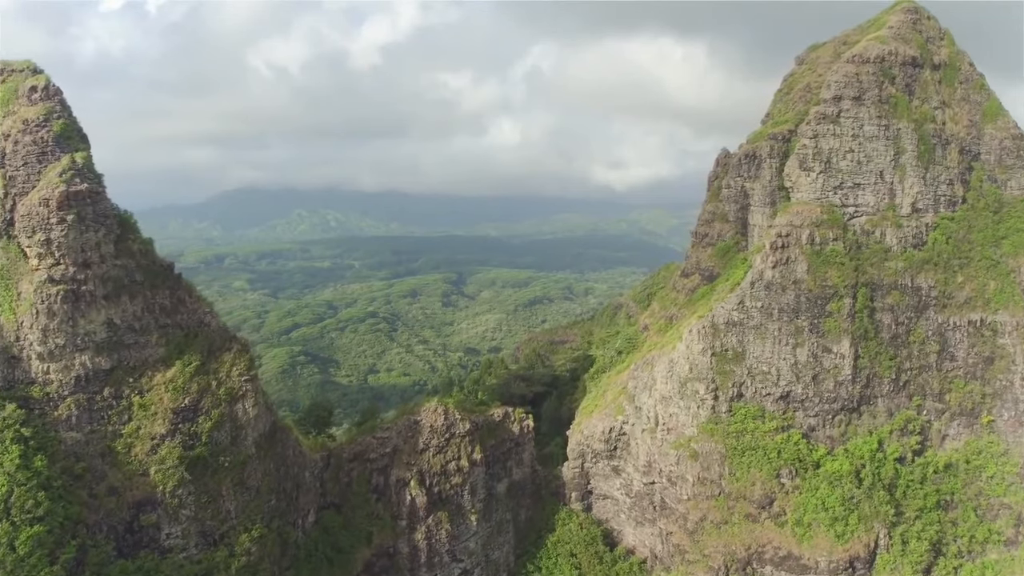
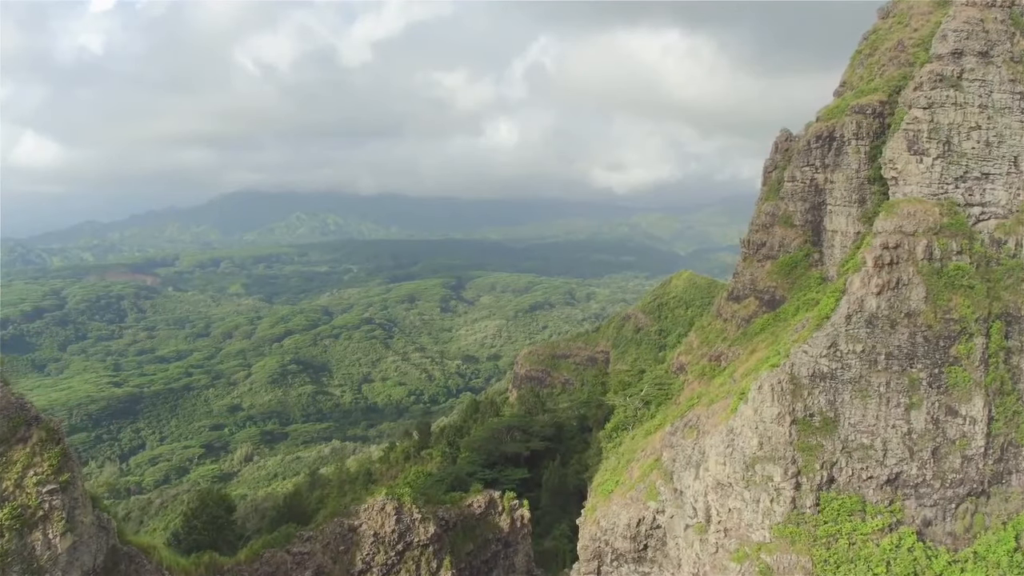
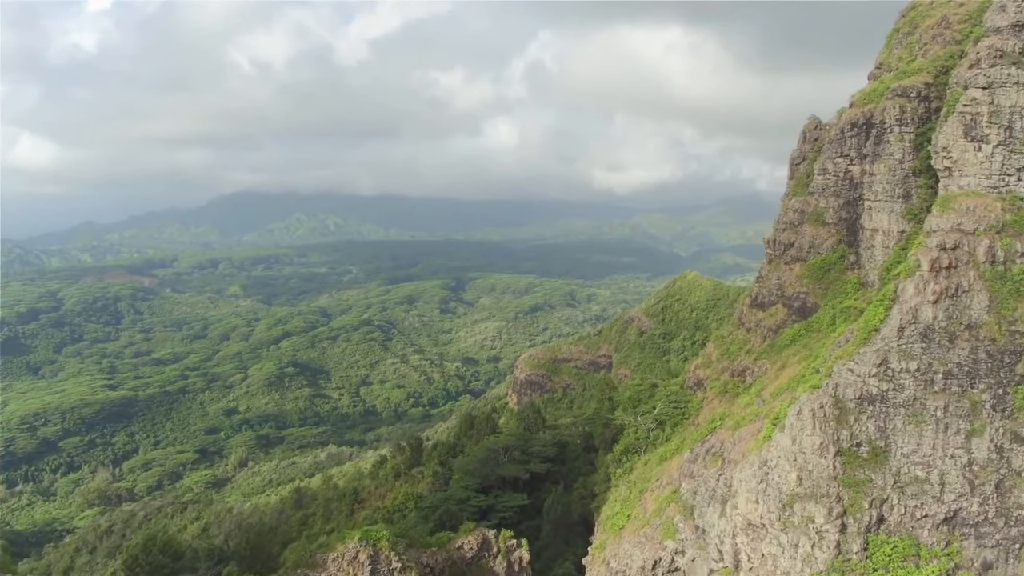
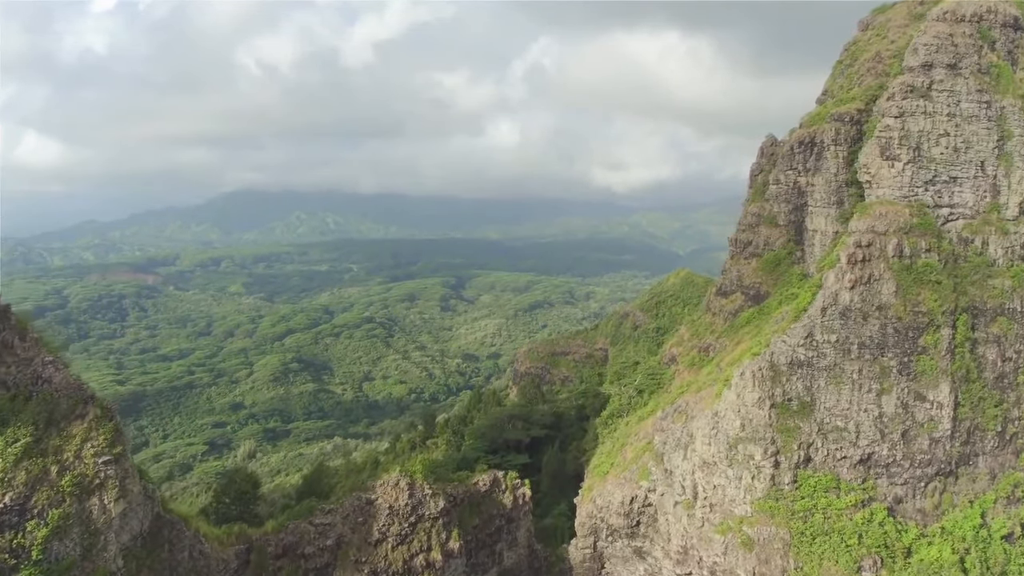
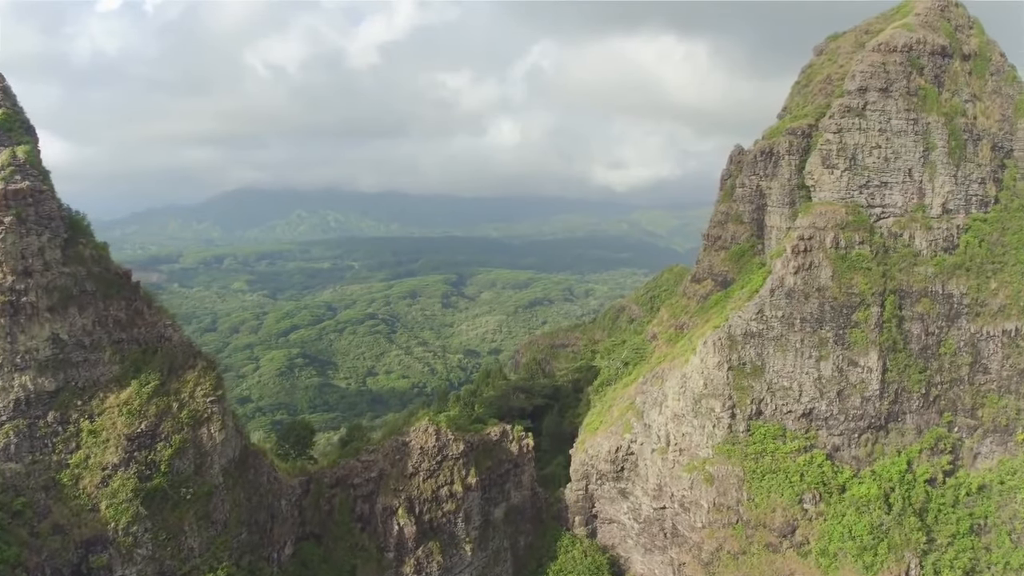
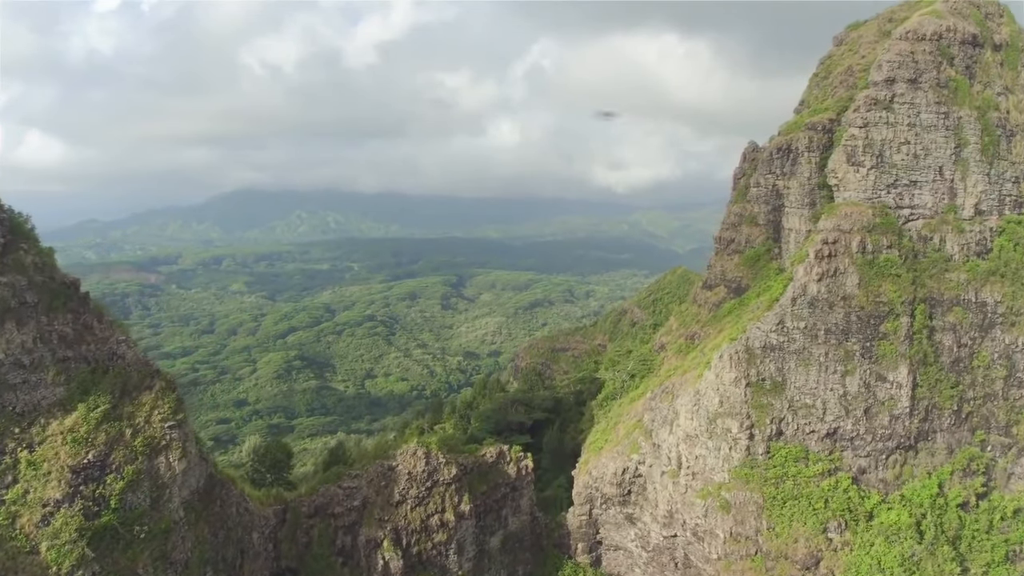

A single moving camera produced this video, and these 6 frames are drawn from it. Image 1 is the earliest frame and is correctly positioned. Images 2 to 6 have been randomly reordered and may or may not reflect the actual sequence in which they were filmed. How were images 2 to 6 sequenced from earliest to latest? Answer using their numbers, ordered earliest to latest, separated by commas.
5, 6, 4, 2, 3
